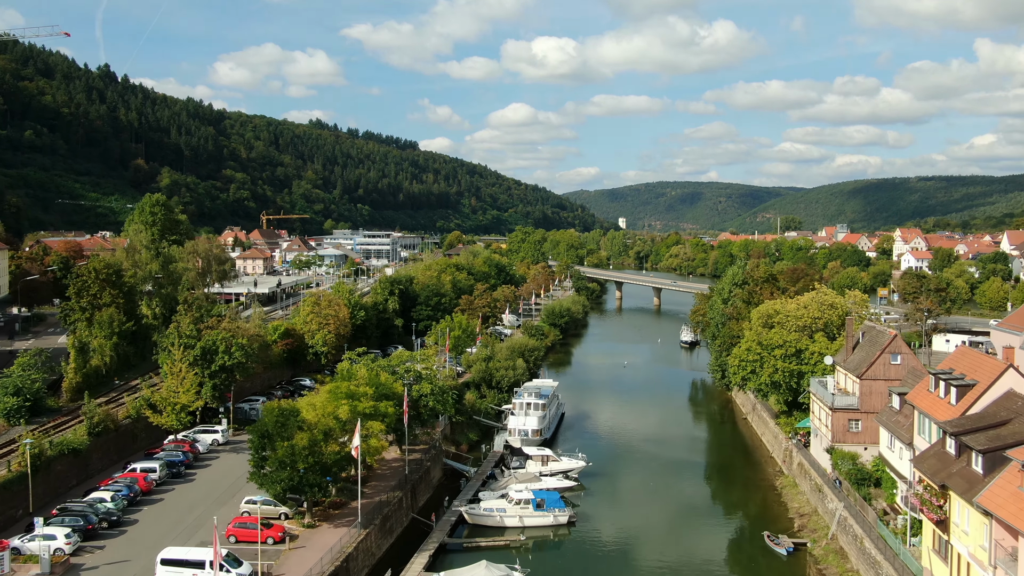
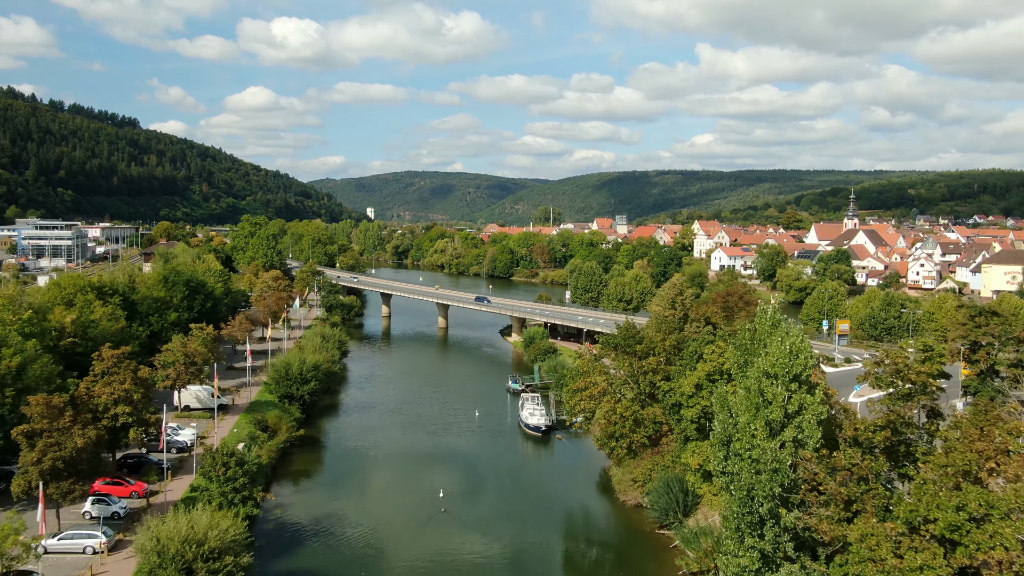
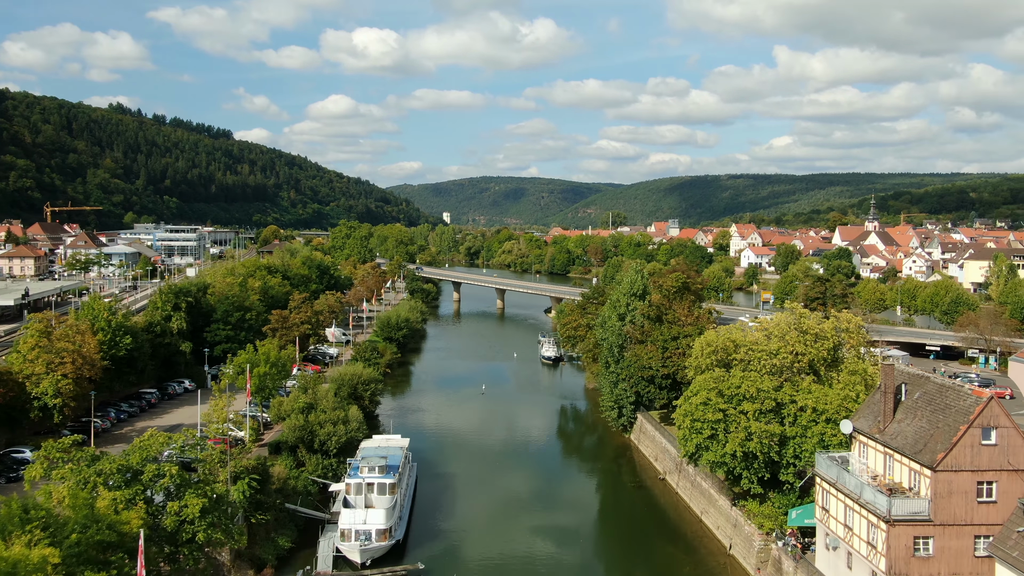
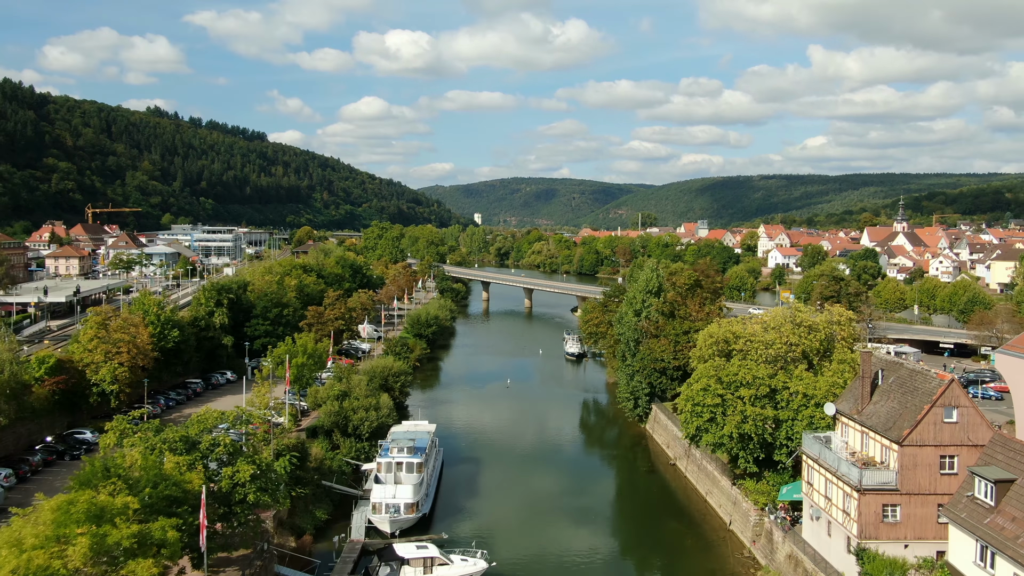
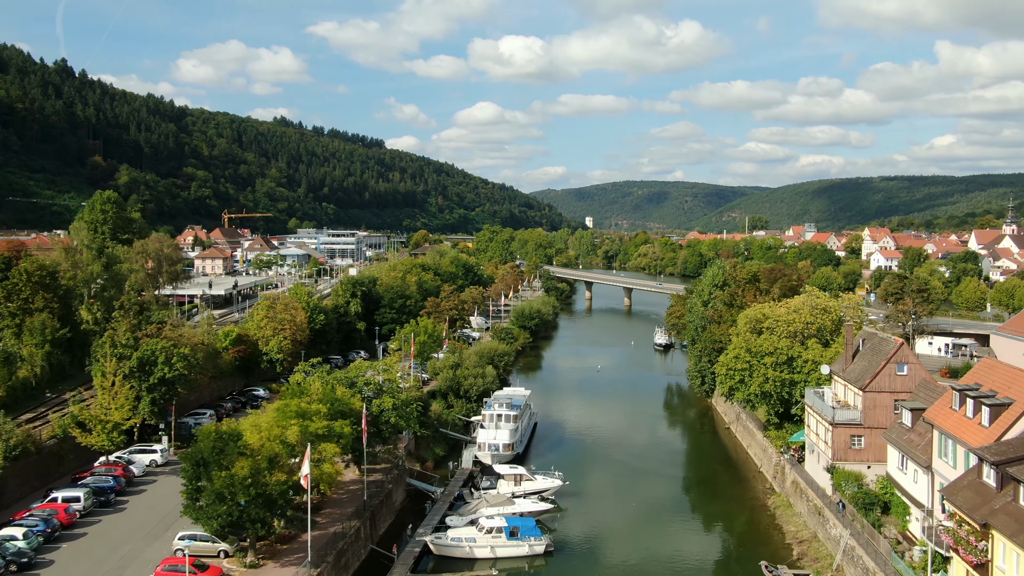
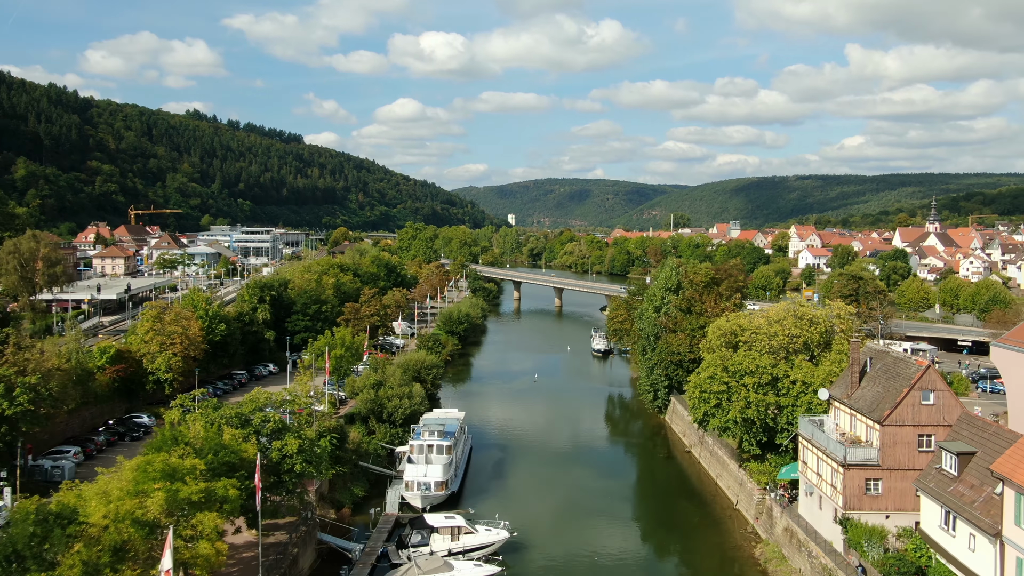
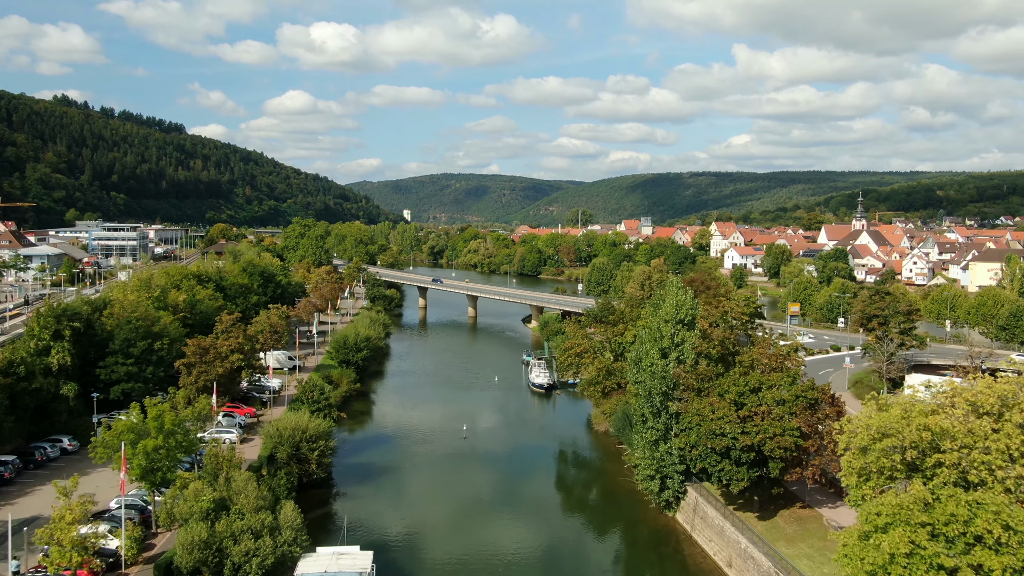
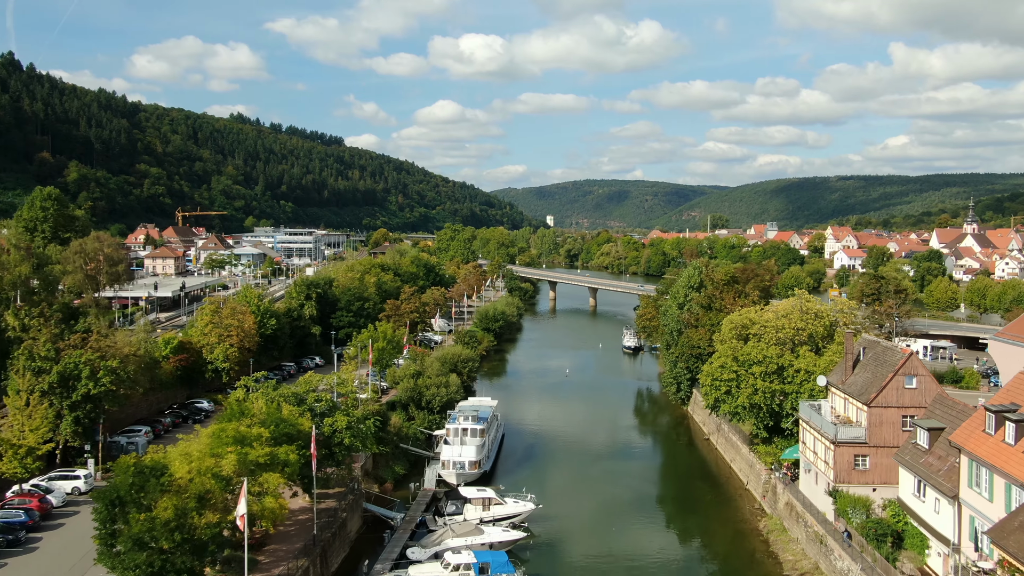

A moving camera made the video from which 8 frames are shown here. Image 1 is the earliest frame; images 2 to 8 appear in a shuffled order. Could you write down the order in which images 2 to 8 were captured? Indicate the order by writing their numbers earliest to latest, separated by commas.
5, 8, 6, 4, 3, 7, 2
